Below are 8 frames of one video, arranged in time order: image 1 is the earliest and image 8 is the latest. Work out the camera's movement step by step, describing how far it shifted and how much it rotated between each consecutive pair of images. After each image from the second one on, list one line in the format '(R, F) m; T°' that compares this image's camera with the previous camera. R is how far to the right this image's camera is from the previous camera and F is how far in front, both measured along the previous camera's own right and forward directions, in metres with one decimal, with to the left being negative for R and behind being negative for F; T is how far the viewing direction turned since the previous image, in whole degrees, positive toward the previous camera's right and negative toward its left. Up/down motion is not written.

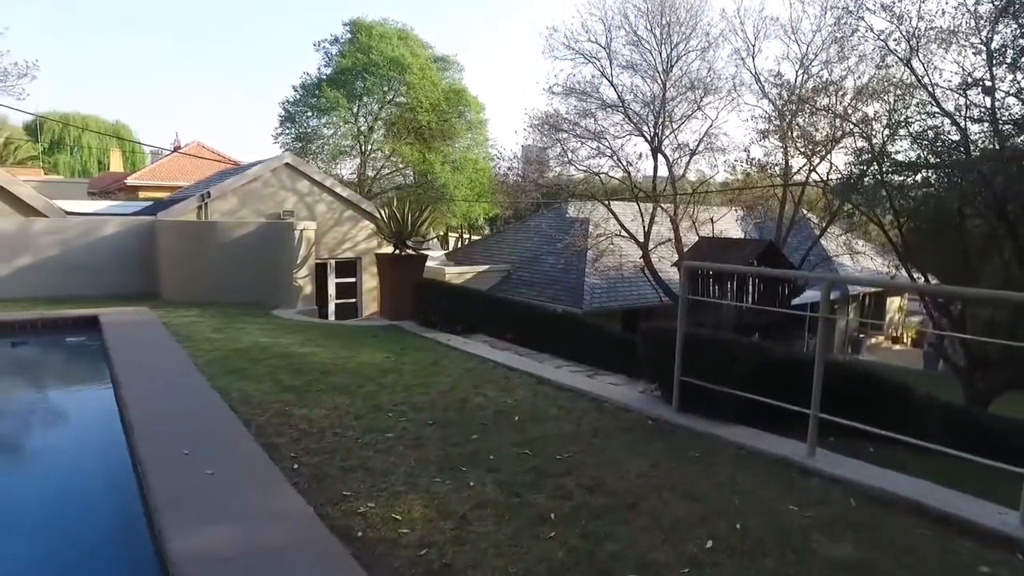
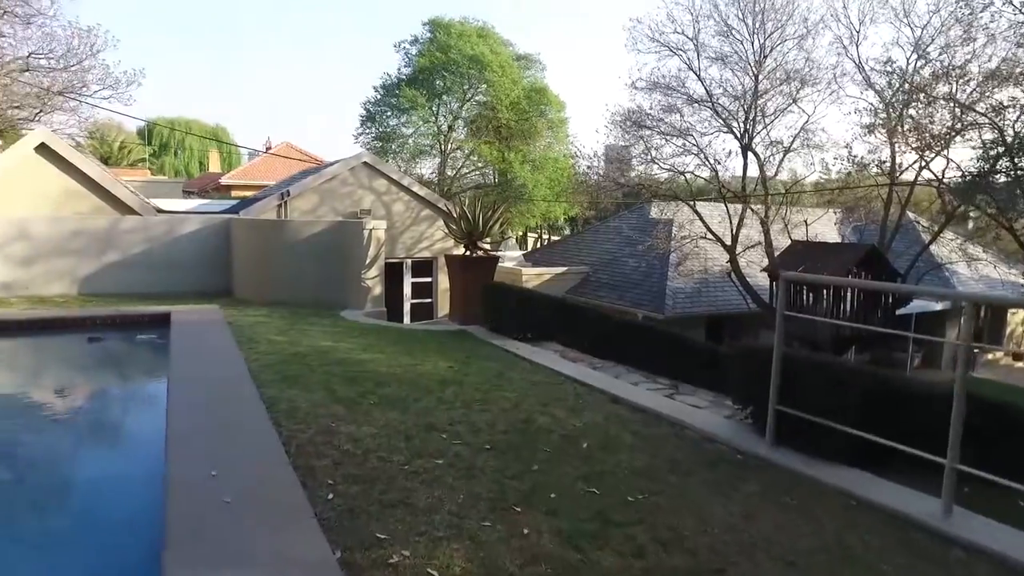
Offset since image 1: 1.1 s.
(+0.1, +0.7) m; -6°
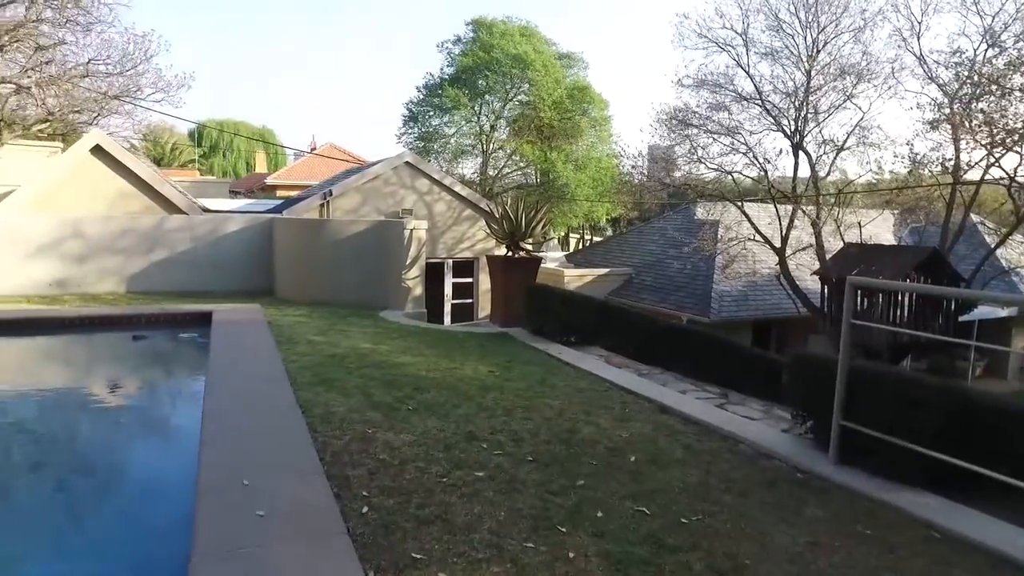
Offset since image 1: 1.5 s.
(0.0, +0.3) m; -3°
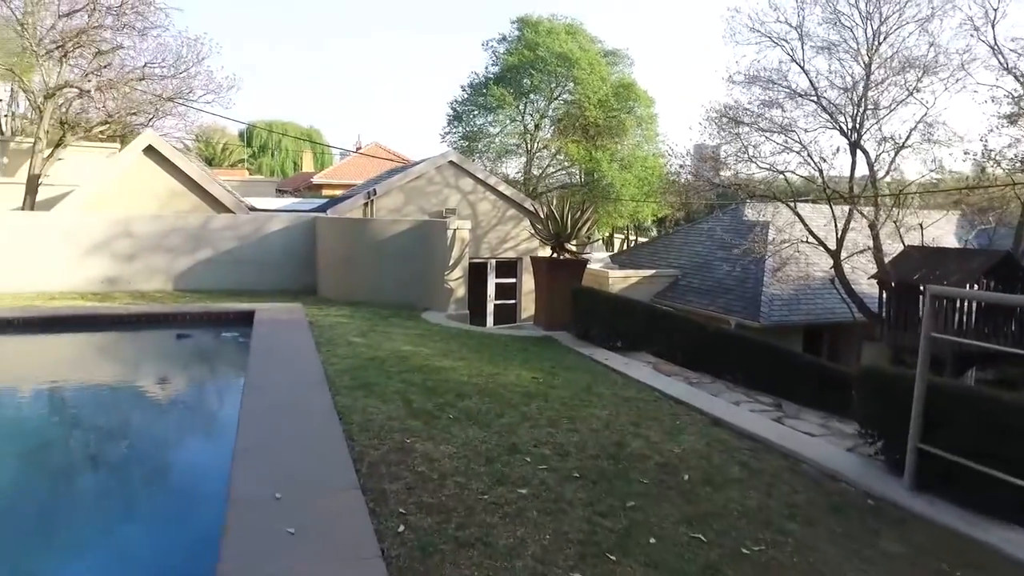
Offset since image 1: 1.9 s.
(0.0, +0.3) m; -3°
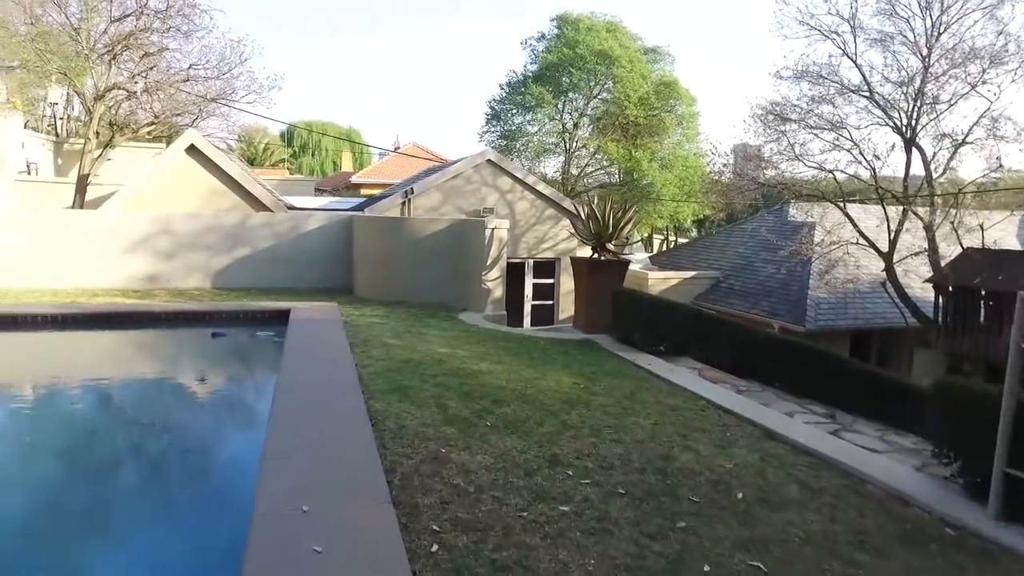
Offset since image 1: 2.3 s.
(0.0, +0.3) m; -3°
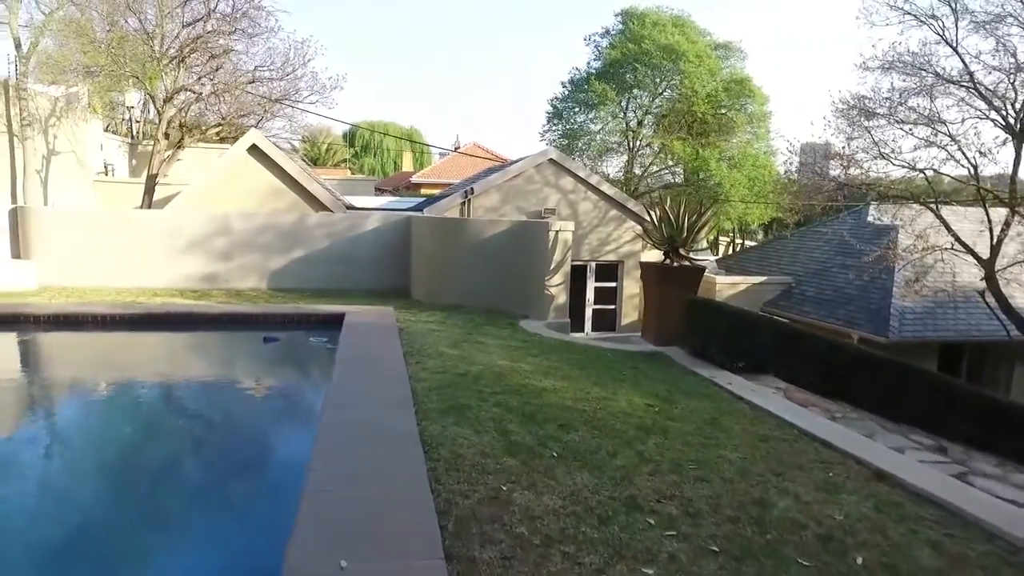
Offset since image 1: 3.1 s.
(-0.1, +0.6) m; -5°
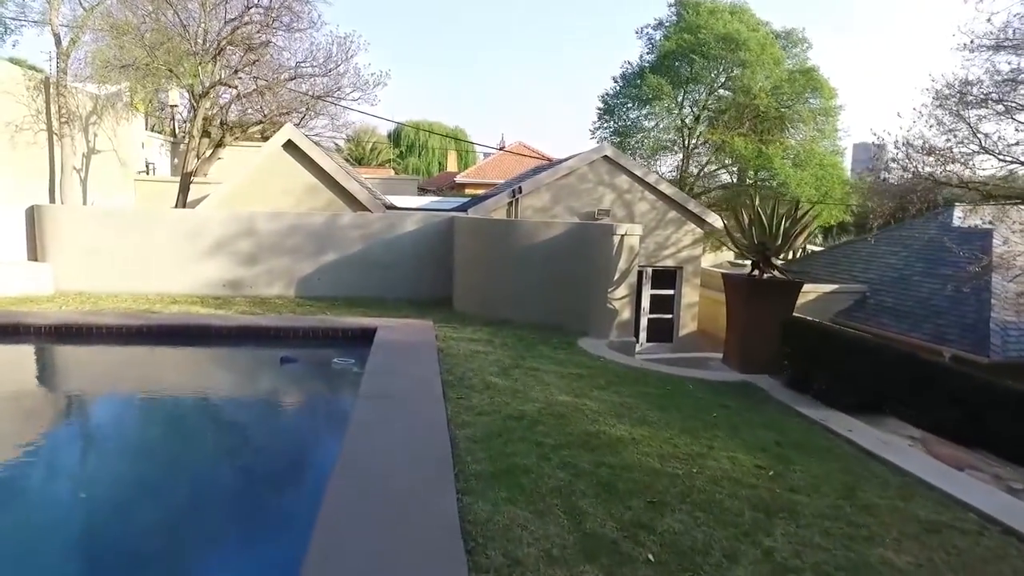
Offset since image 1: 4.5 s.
(-0.2, +1.5) m; -3°
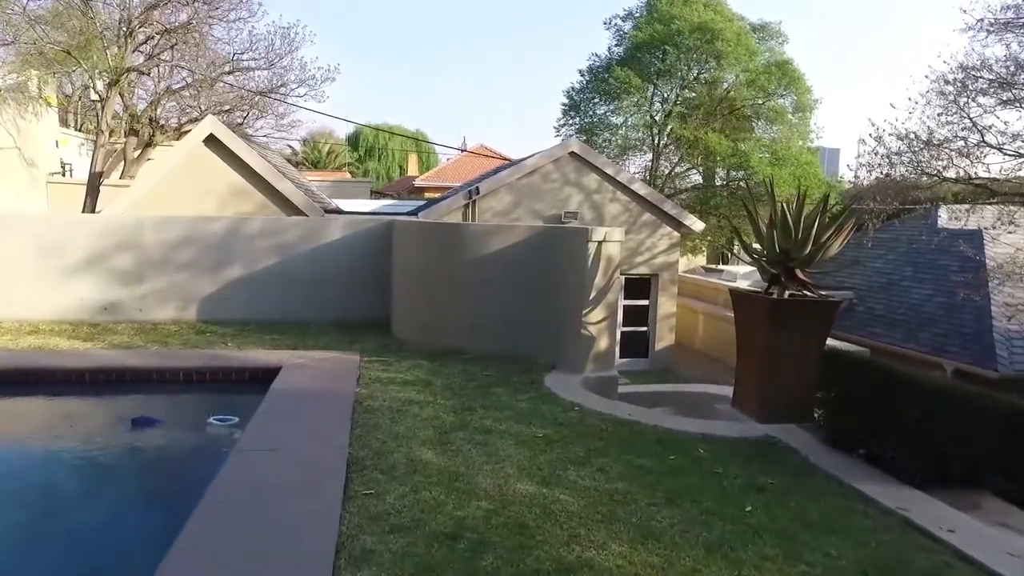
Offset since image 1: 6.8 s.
(+0.2, +2.1) m; +3°
